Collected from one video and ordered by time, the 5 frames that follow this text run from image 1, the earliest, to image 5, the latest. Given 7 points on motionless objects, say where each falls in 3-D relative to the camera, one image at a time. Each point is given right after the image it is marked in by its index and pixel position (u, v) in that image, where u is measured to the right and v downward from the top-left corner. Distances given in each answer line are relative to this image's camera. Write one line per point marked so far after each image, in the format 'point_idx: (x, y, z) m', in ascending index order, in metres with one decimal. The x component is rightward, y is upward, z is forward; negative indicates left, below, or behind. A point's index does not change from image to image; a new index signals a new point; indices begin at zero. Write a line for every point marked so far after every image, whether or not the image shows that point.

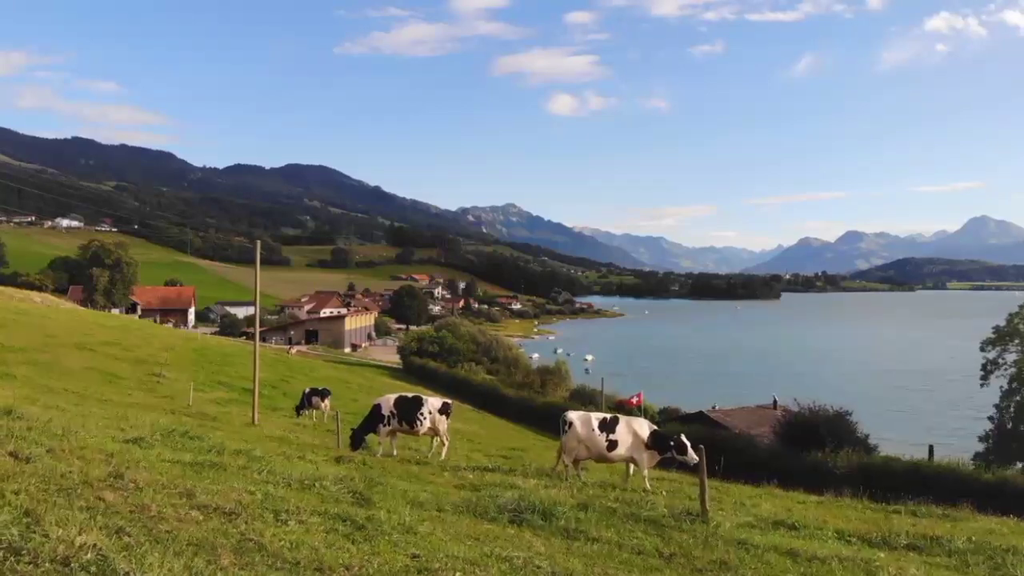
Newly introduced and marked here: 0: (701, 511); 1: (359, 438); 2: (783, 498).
0: (+2.4, -2.6, +8.6) m
1: (-4.0, -3.8, +18.6) m
2: (+5.2, -4.2, +14.7) m
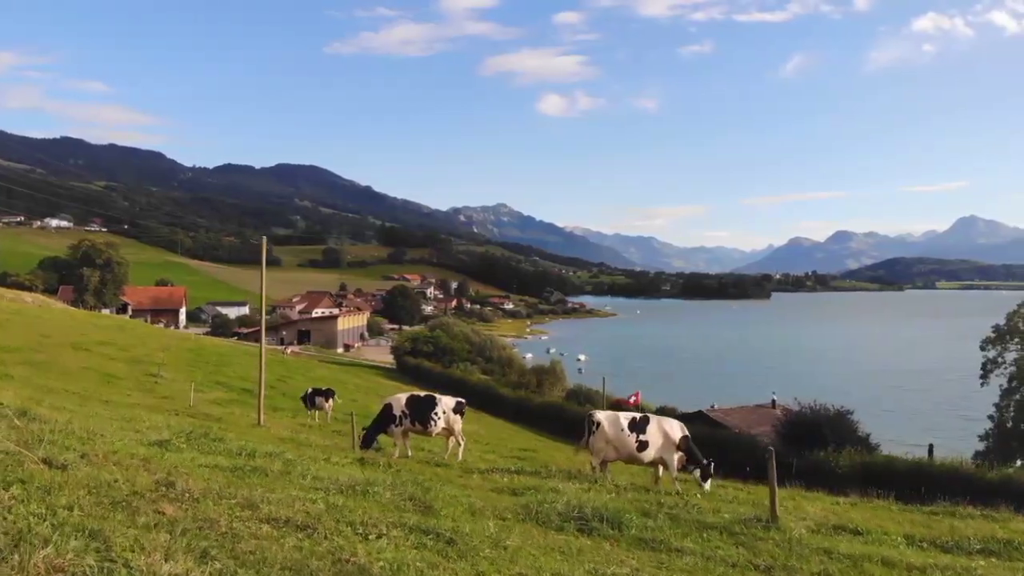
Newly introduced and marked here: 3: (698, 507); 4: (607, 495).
0: (+2.9, -2.5, +8.1) m
1: (-3.5, -3.7, +18.0) m
2: (+5.7, -4.1, +14.2) m
3: (+2.5, -2.9, +9.6) m
4: (+1.3, -2.9, +10.3) m
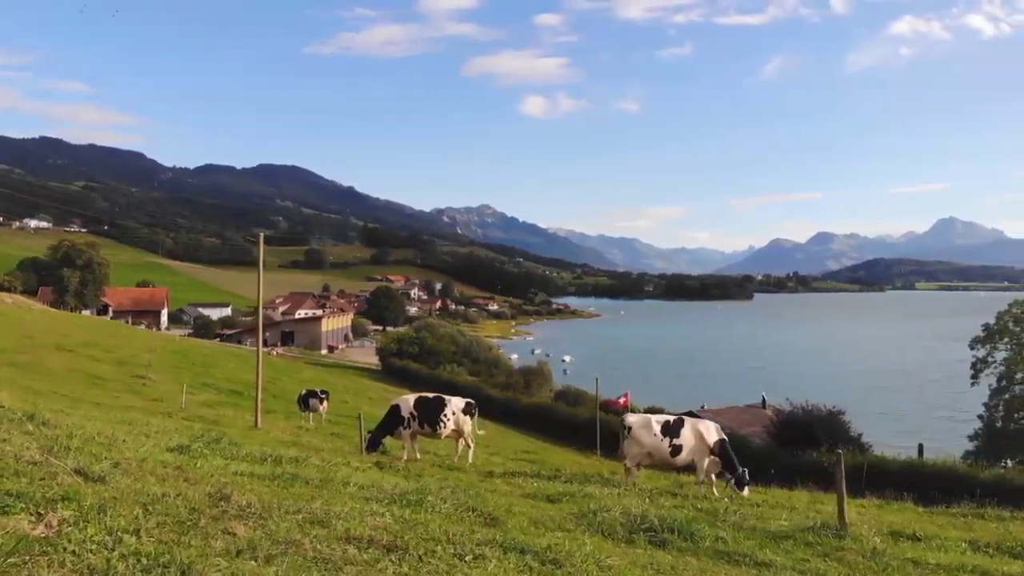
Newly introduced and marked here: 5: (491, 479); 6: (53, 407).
0: (+3.4, -2.4, +7.6) m
1: (-3.2, -3.7, +17.4) m
2: (+6.1, -4.0, +13.8) m
3: (+3.0, -2.8, +9.1) m
4: (+1.8, -2.8, +9.8) m
5: (-0.4, -3.3, +12.5) m
6: (-8.8, -2.3, +14.1) m
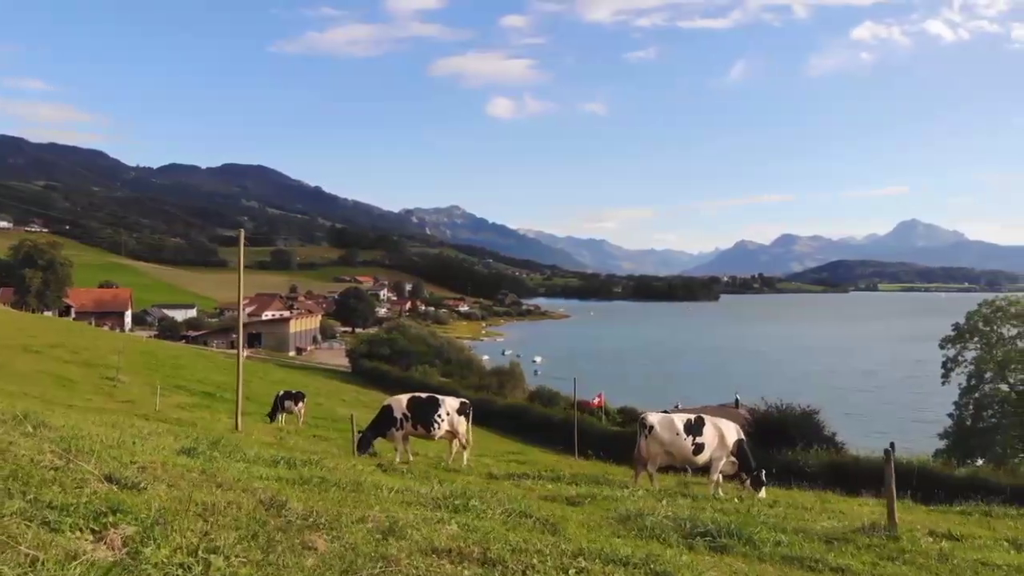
0: (+3.7, -2.4, +7.3) m
1: (-3.3, -3.6, +16.9) m
2: (+6.2, -4.0, +13.6) m
3: (+3.2, -2.7, +8.8) m
4: (+2.0, -2.8, +9.5) m
5: (-0.3, -3.2, +12.1) m
6: (-8.8, -2.2, +13.3) m
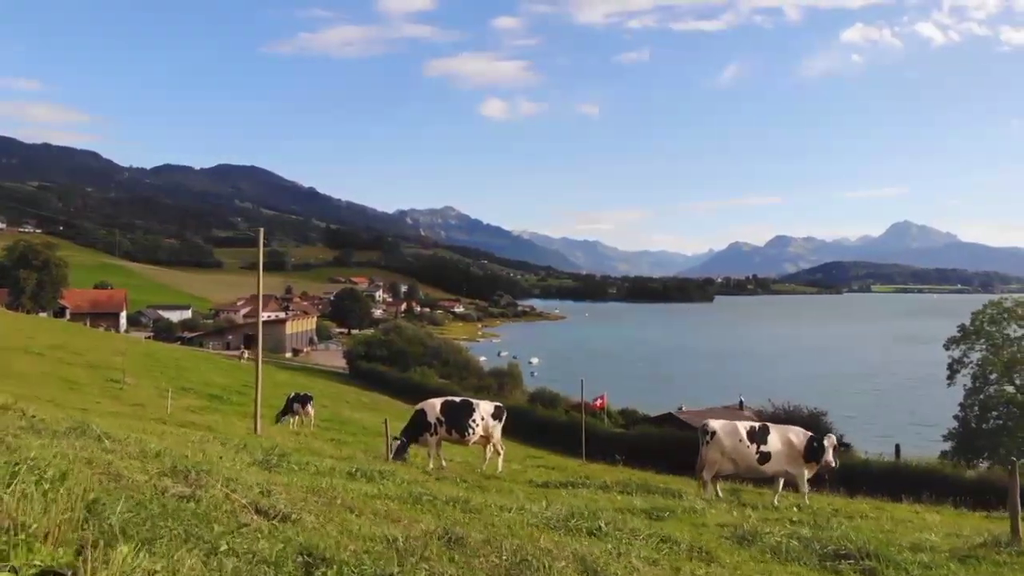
0: (+4.6, -2.4, +6.9) m
1: (-2.5, -3.6, +16.4) m
2: (+7.0, -4.0, +13.2) m
3: (+4.1, -2.8, +8.4) m
4: (+2.8, -2.8, +9.0) m
5: (+0.6, -3.2, +11.6) m
6: (-7.9, -2.2, +12.8) m
